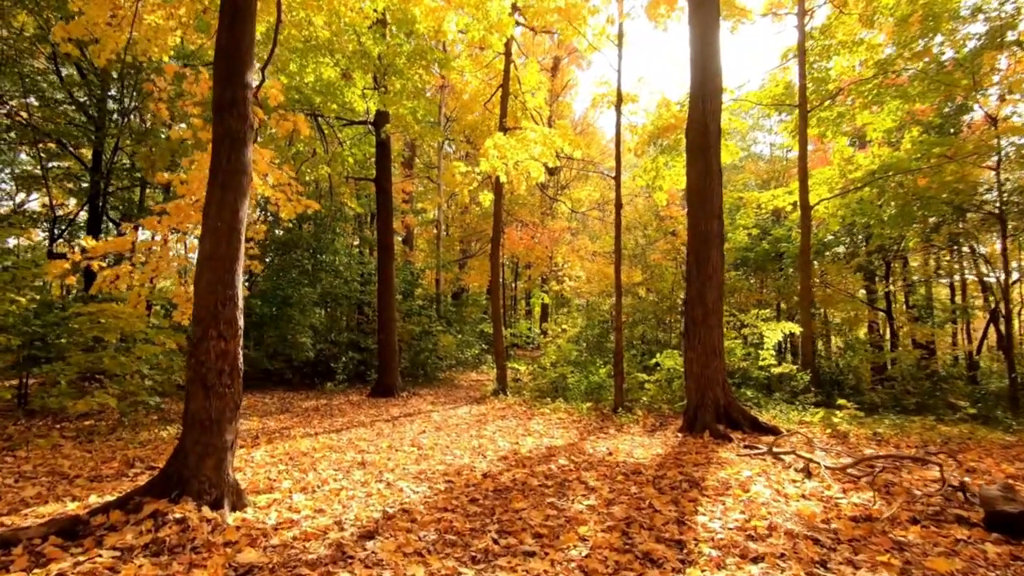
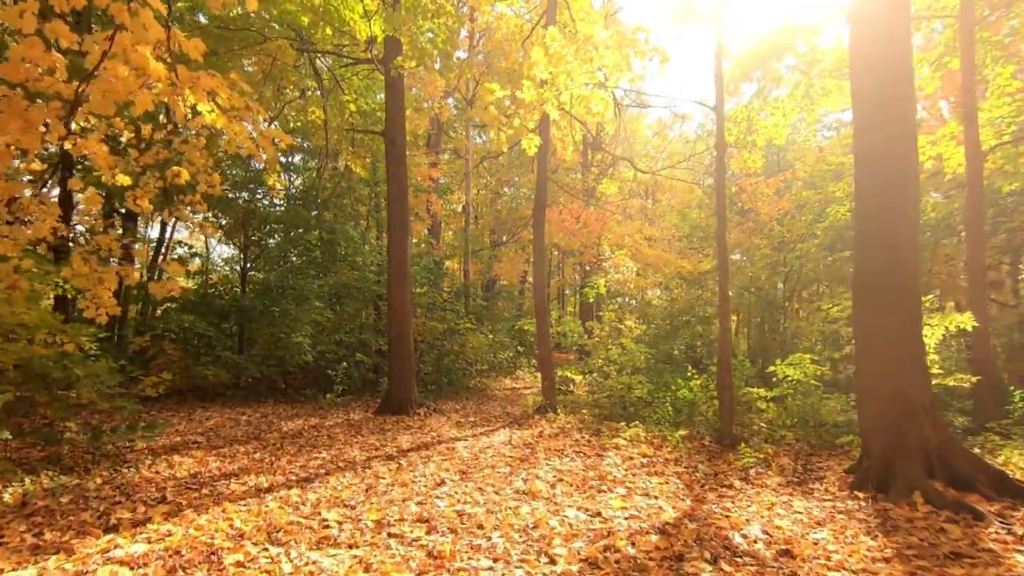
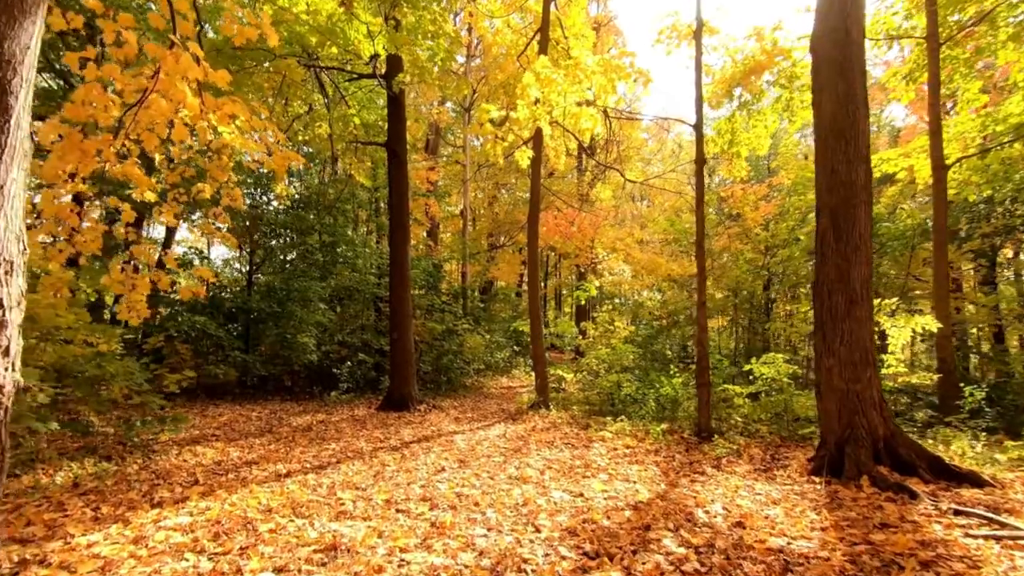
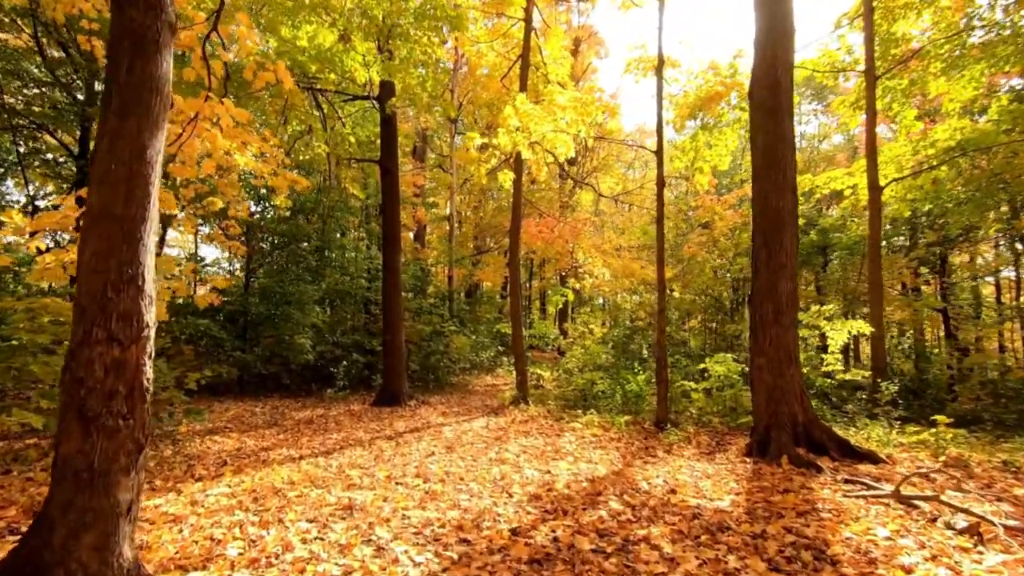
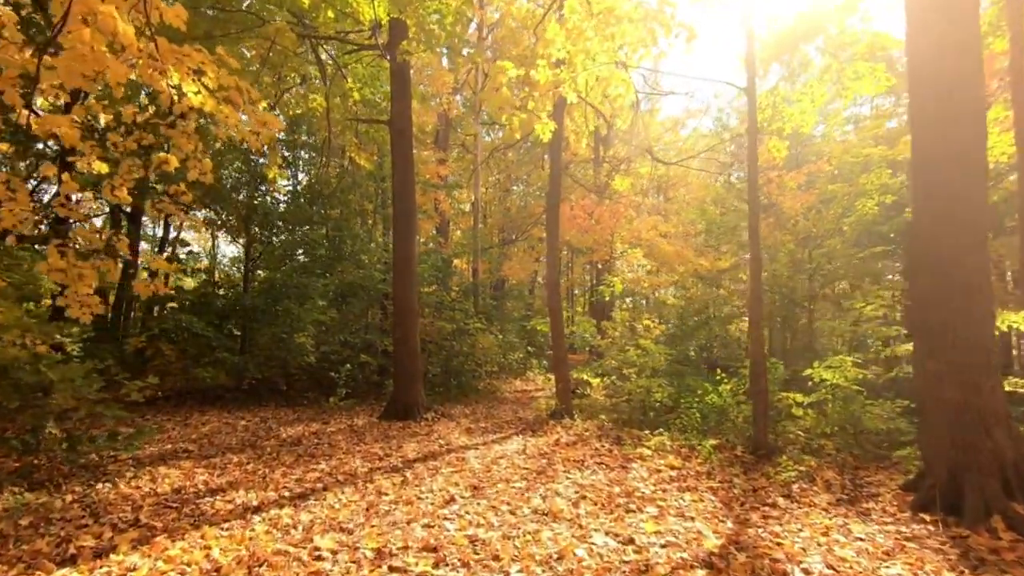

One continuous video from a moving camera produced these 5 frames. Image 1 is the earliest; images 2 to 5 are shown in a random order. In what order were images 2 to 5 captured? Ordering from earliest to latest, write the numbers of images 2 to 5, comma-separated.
4, 3, 2, 5
